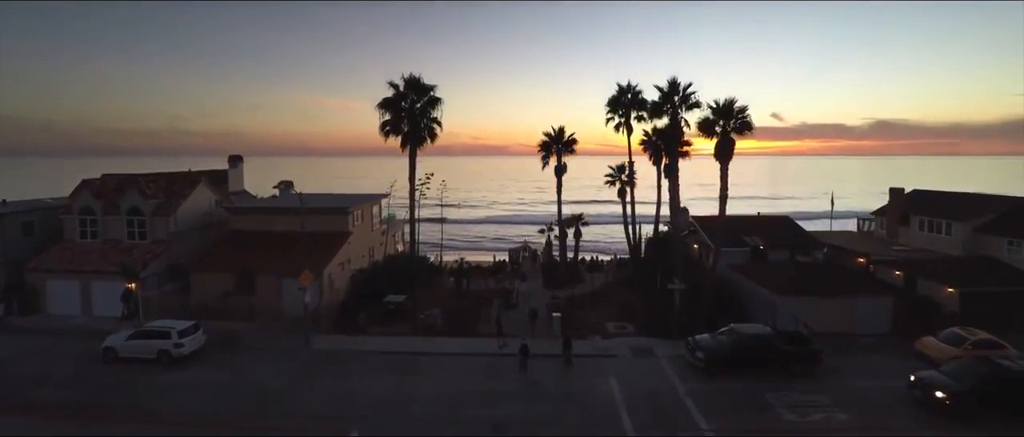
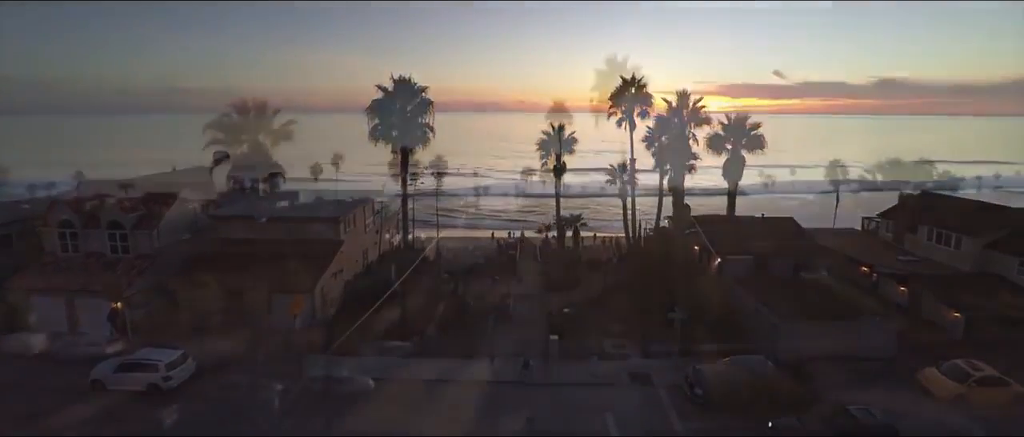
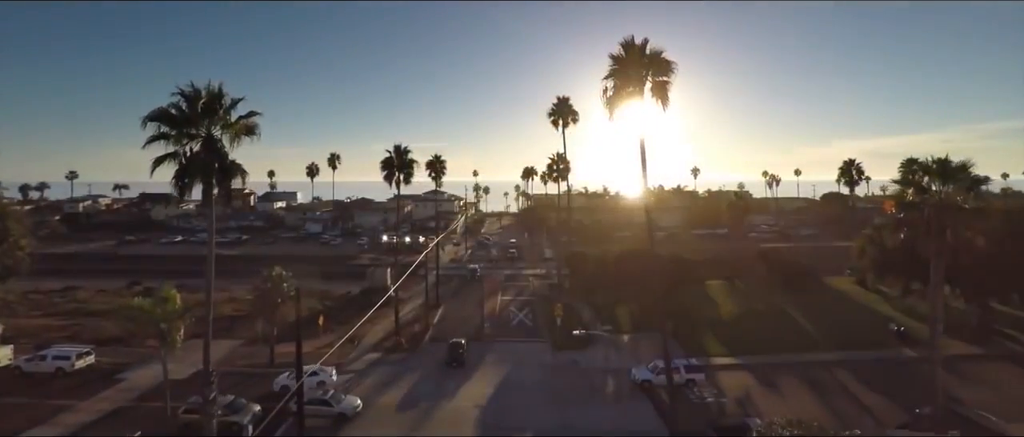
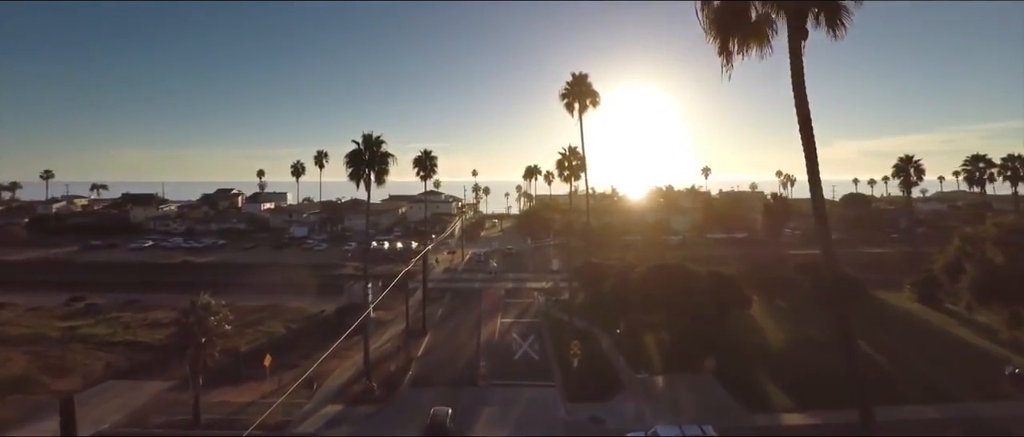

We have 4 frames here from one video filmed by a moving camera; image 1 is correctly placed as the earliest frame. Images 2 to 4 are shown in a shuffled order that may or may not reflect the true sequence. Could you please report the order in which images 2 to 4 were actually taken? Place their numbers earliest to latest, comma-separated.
2, 3, 4
